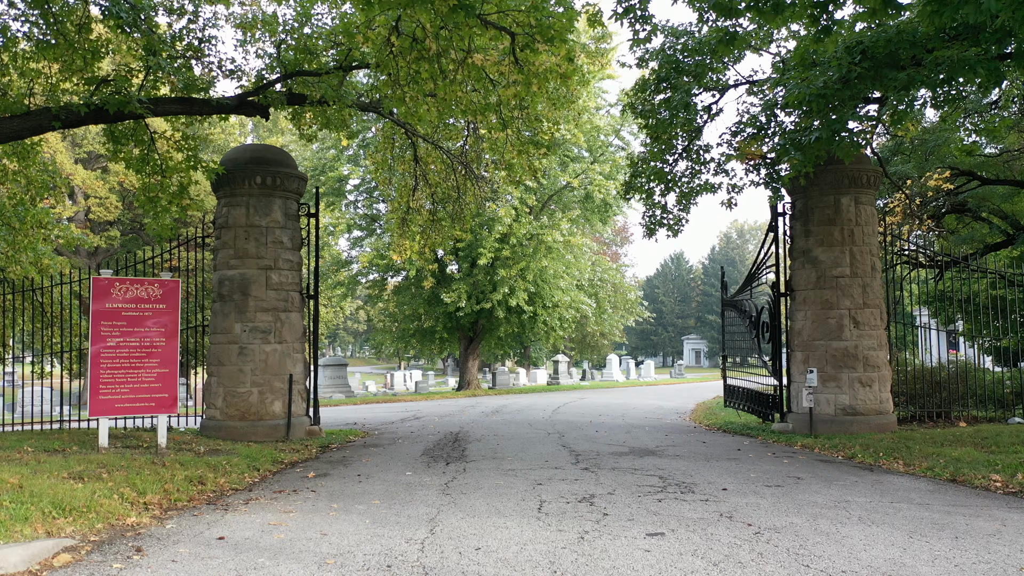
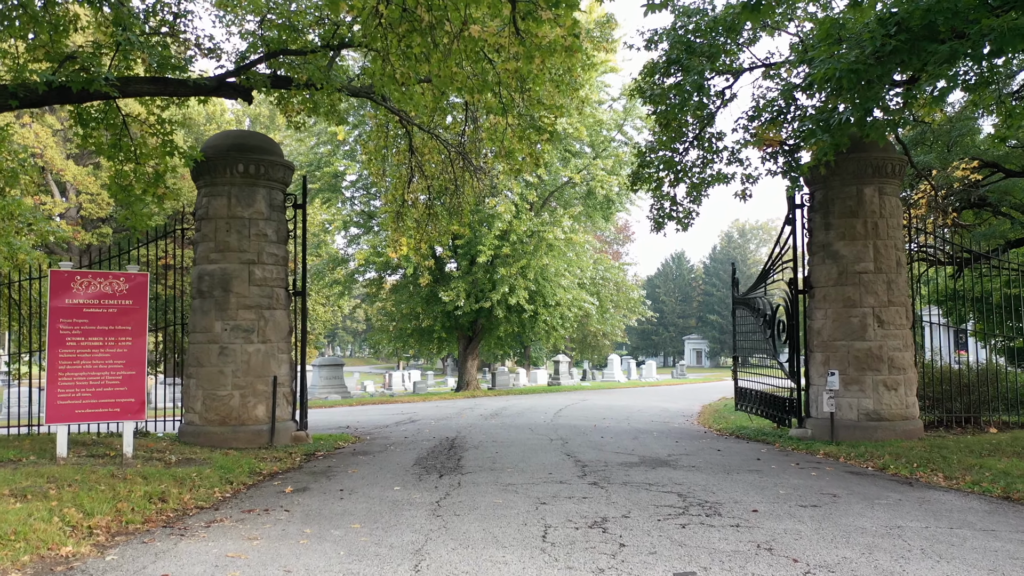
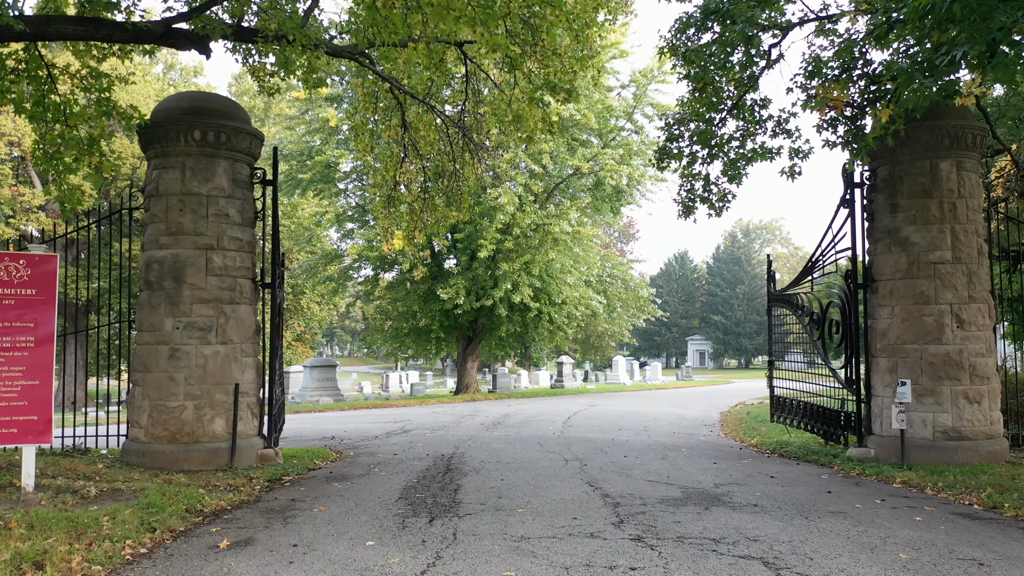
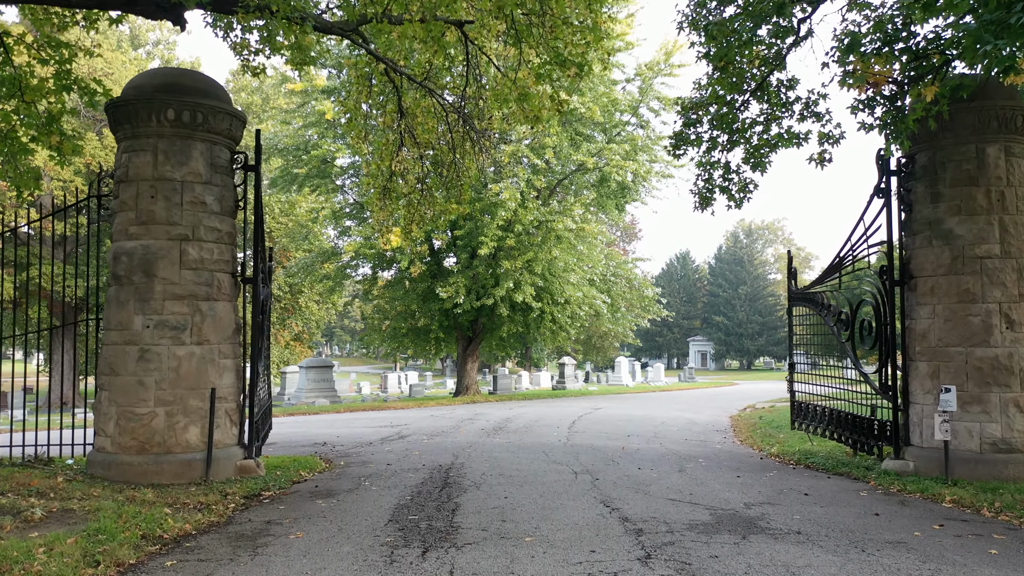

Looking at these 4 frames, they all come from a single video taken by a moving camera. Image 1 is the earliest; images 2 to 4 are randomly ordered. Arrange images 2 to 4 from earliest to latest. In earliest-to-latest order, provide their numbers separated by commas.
2, 3, 4
